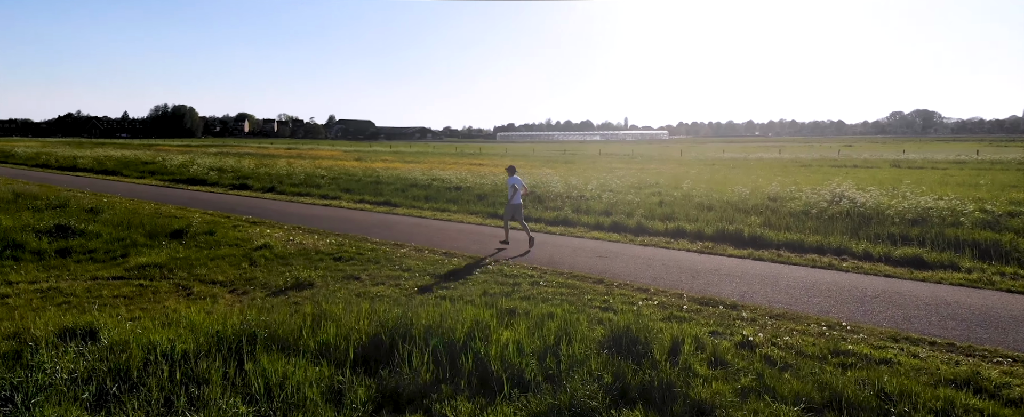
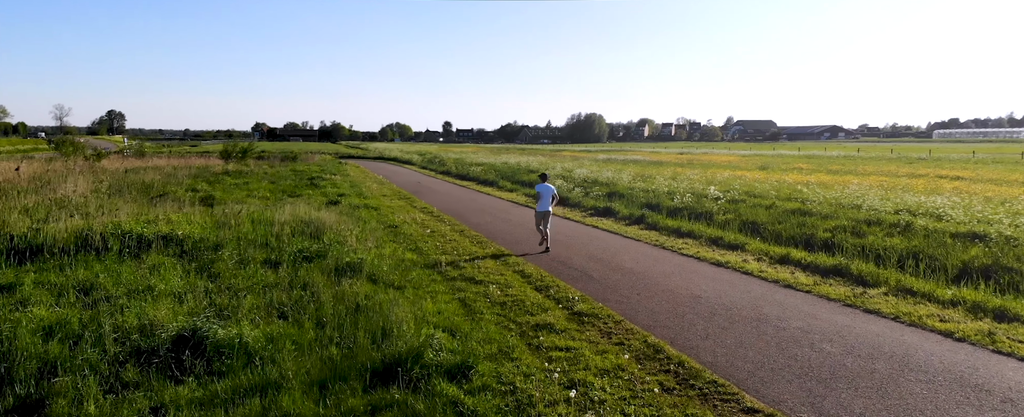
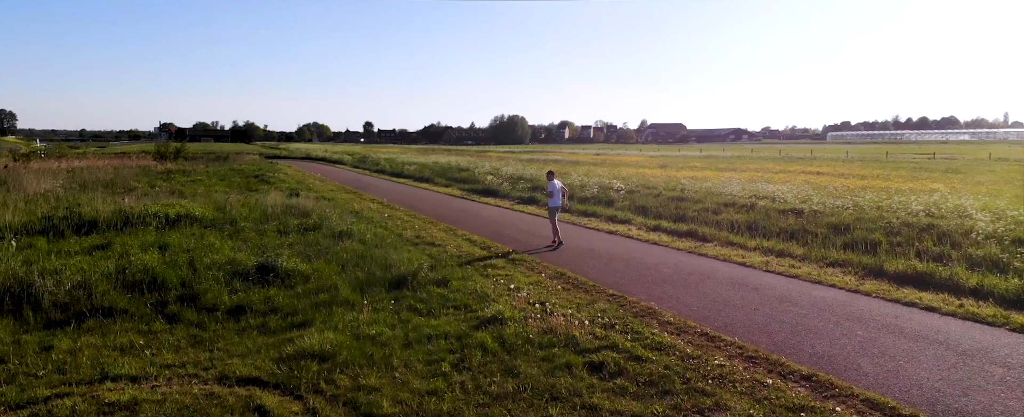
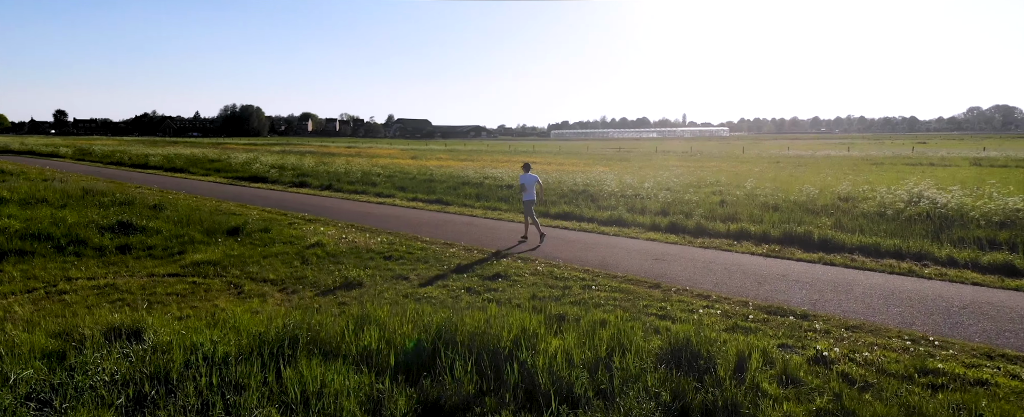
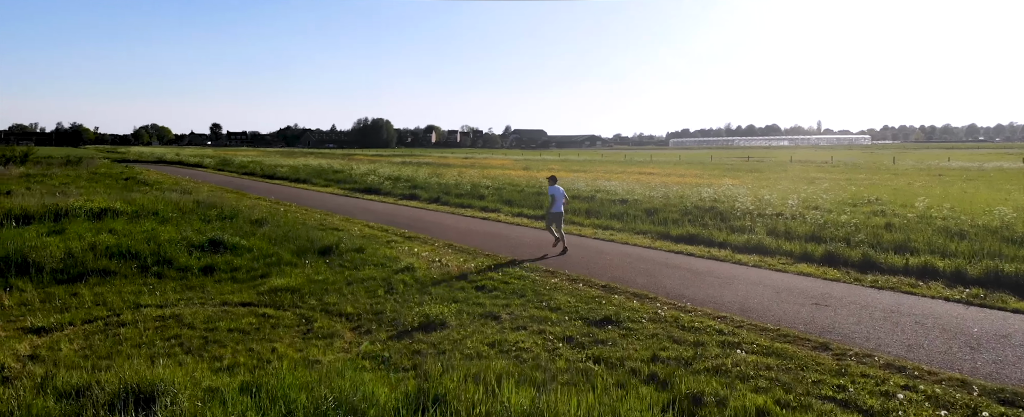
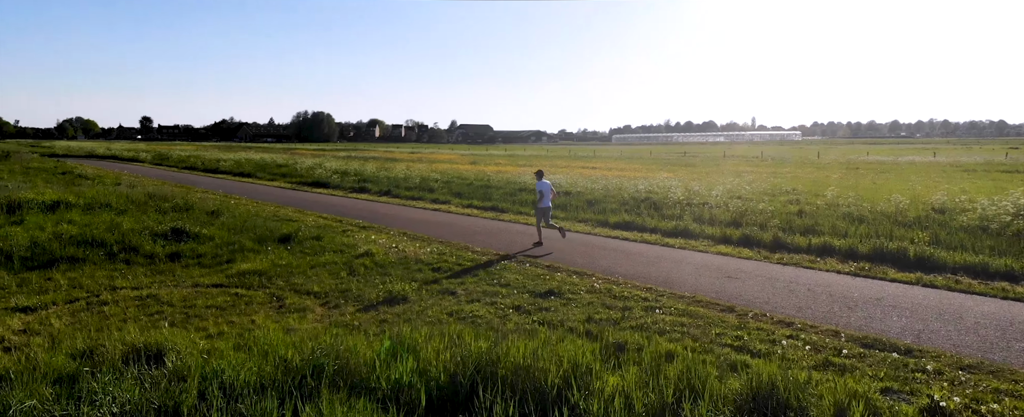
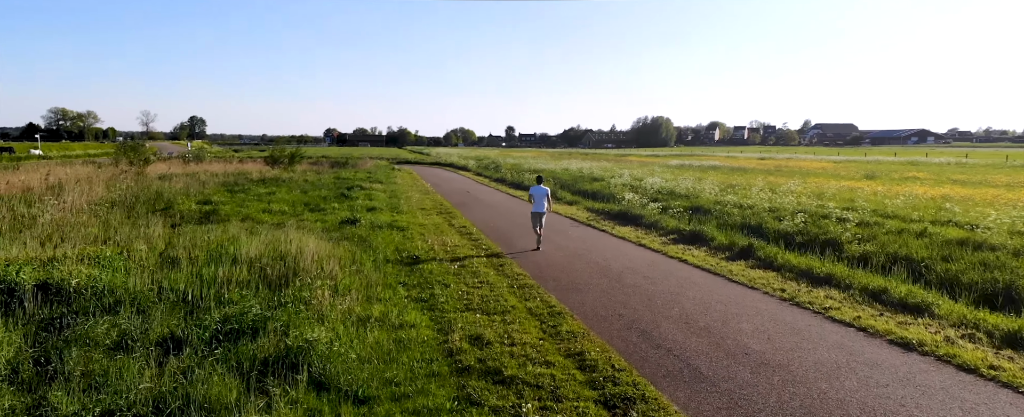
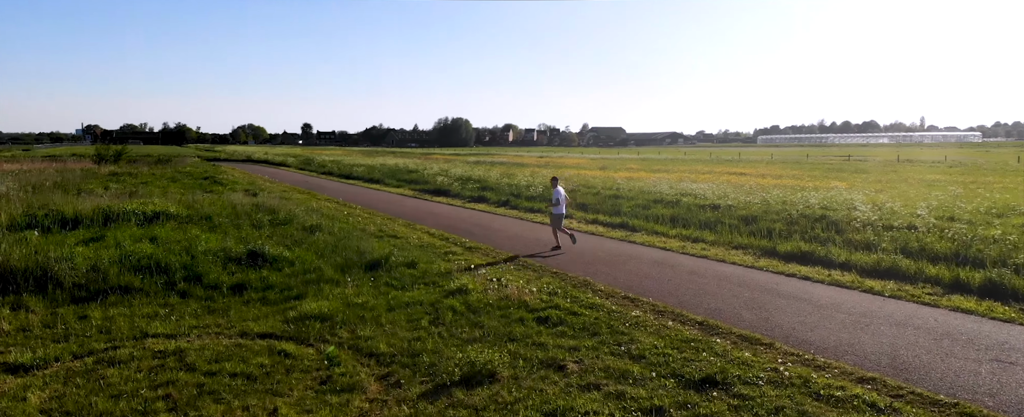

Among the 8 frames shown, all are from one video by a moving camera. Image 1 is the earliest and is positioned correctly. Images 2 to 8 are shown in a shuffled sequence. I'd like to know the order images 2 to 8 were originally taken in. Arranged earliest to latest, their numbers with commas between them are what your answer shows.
4, 6, 5, 8, 3, 2, 7
